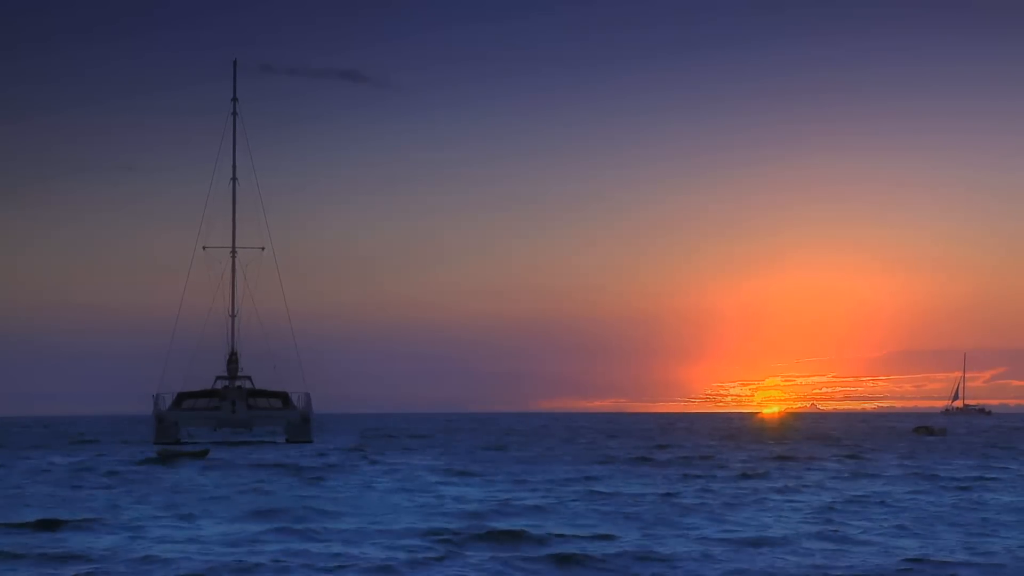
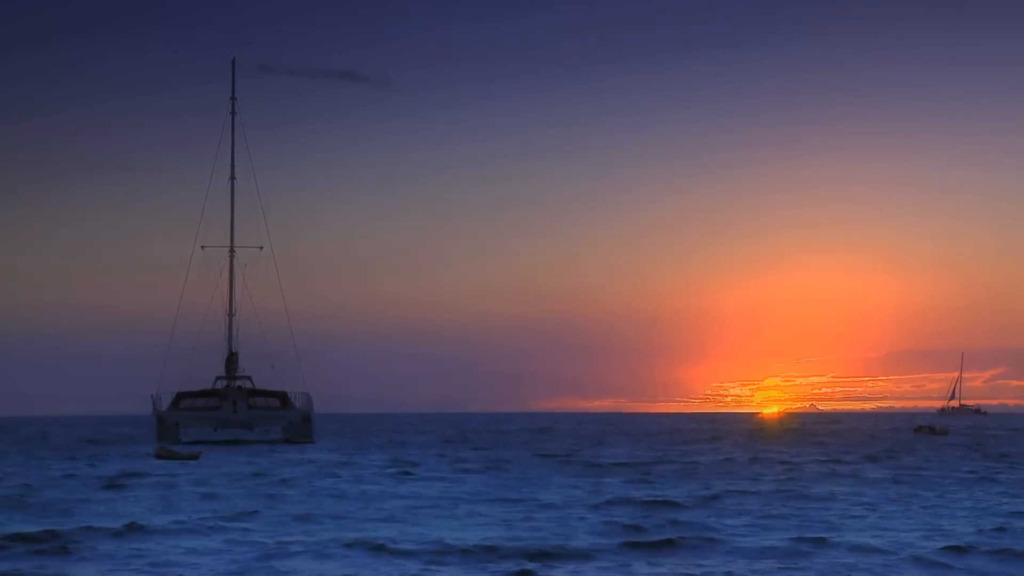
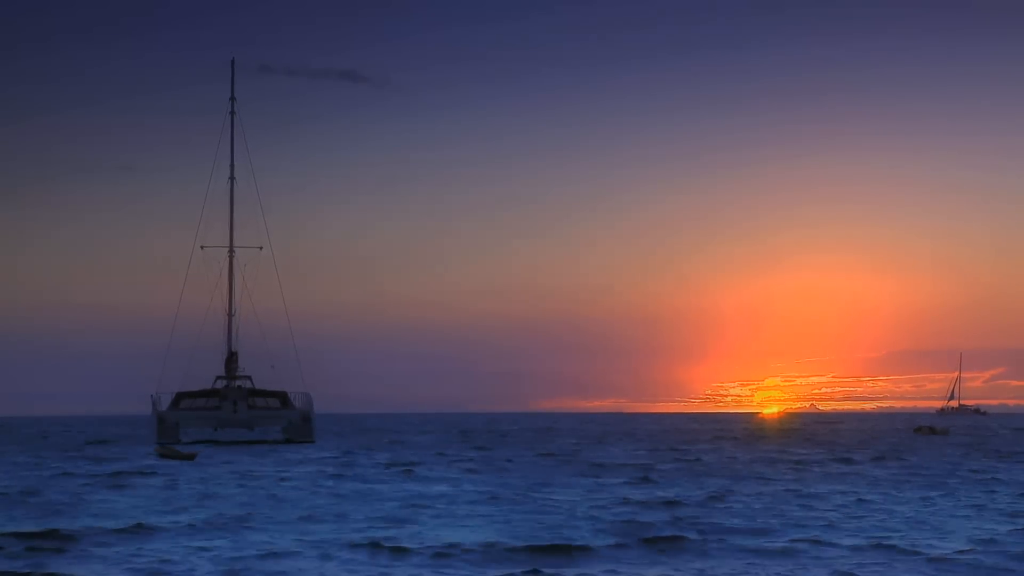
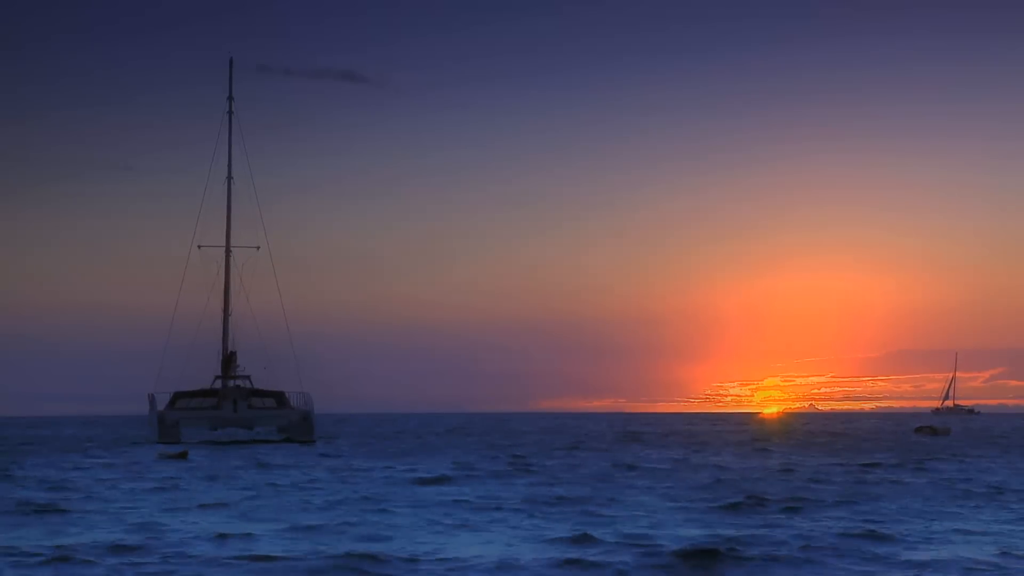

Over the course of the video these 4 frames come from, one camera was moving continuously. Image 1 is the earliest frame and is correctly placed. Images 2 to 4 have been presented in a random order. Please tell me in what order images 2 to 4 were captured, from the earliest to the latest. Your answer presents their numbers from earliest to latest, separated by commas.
2, 3, 4
